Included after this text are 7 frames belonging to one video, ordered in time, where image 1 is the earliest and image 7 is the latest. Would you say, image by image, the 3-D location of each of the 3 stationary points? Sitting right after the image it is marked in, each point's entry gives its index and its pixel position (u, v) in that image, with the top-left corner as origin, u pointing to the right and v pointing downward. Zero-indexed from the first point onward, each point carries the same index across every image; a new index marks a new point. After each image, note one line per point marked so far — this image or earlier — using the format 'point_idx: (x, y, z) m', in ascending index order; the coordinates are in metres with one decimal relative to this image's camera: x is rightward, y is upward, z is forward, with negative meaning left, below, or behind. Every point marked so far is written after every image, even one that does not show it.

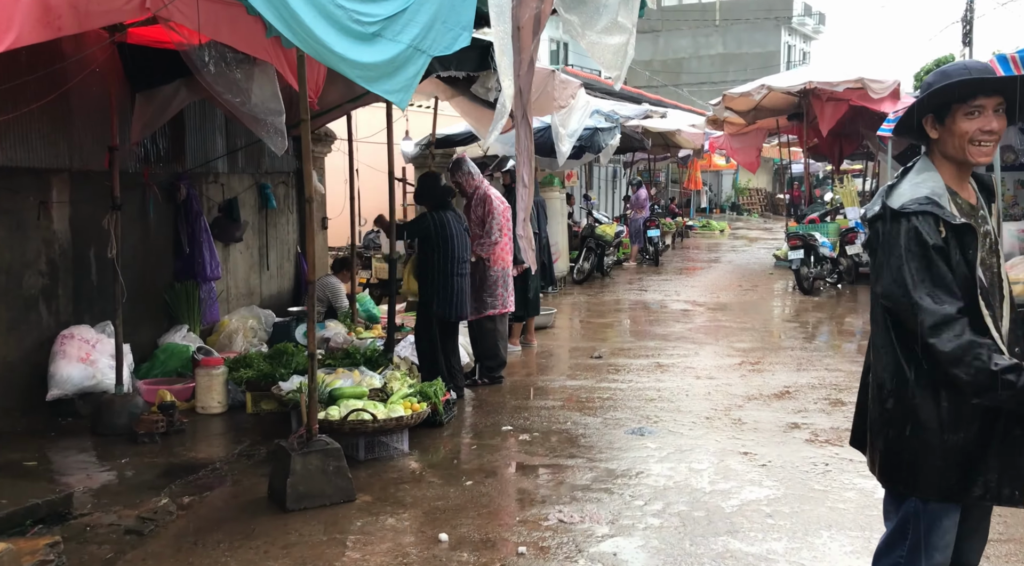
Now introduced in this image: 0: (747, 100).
0: (+3.6, +2.8, +17.0) m
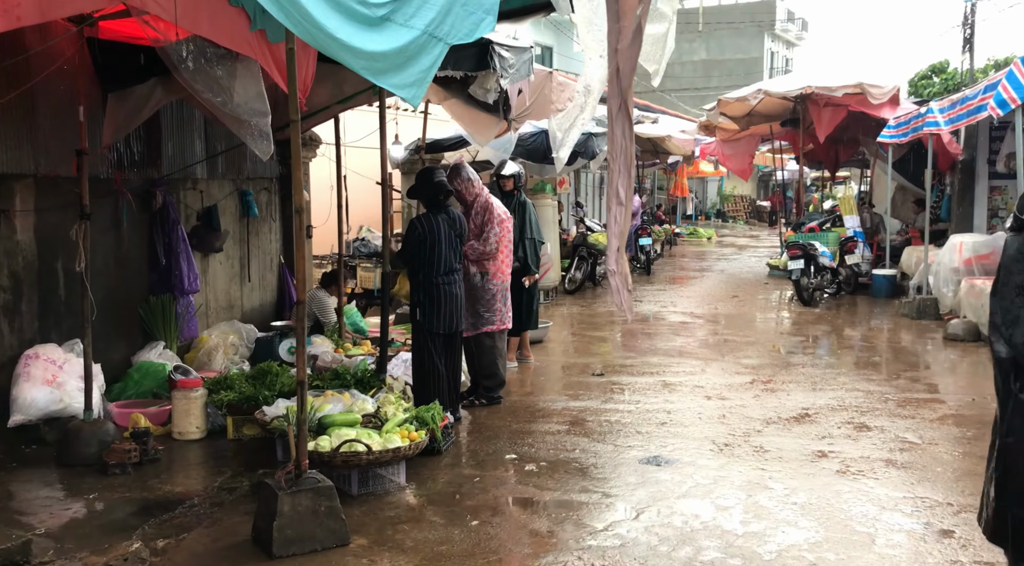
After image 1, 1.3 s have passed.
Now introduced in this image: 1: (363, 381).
0: (+3.4, +2.7, +16.6) m
1: (-0.9, -0.6, +6.9) m
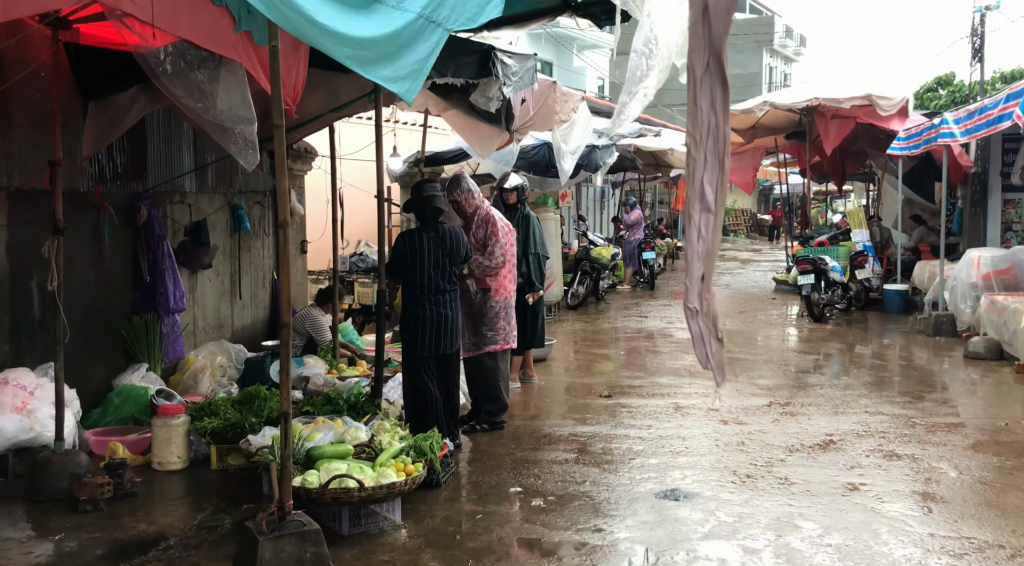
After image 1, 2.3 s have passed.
0: (+3.4, +2.4, +16.2) m
1: (-0.9, -0.7, +6.5) m
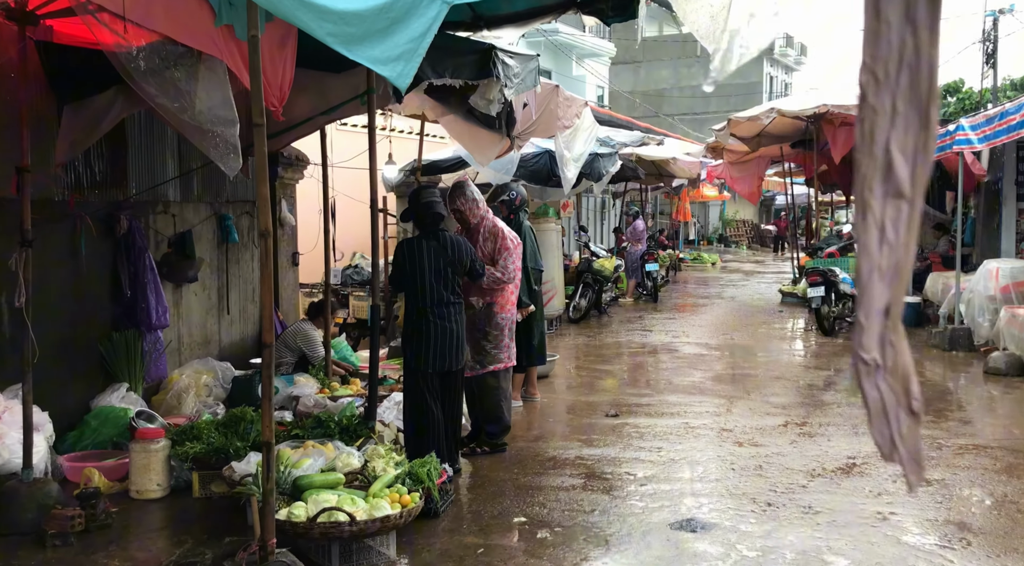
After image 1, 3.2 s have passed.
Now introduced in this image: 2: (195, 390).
0: (+3.4, +2.3, +15.8) m
1: (-0.9, -0.8, +6.0) m
2: (-2.1, -0.7, +7.3) m
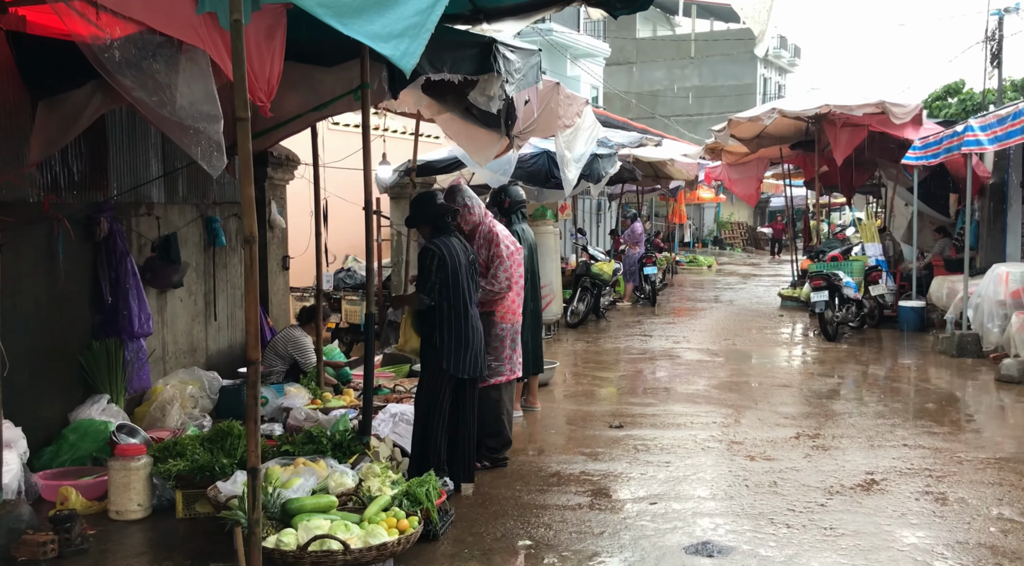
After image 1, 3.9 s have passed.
0: (+3.4, +2.2, +15.5) m
1: (-0.9, -0.8, +5.7) m
2: (-2.1, -0.7, +6.9) m
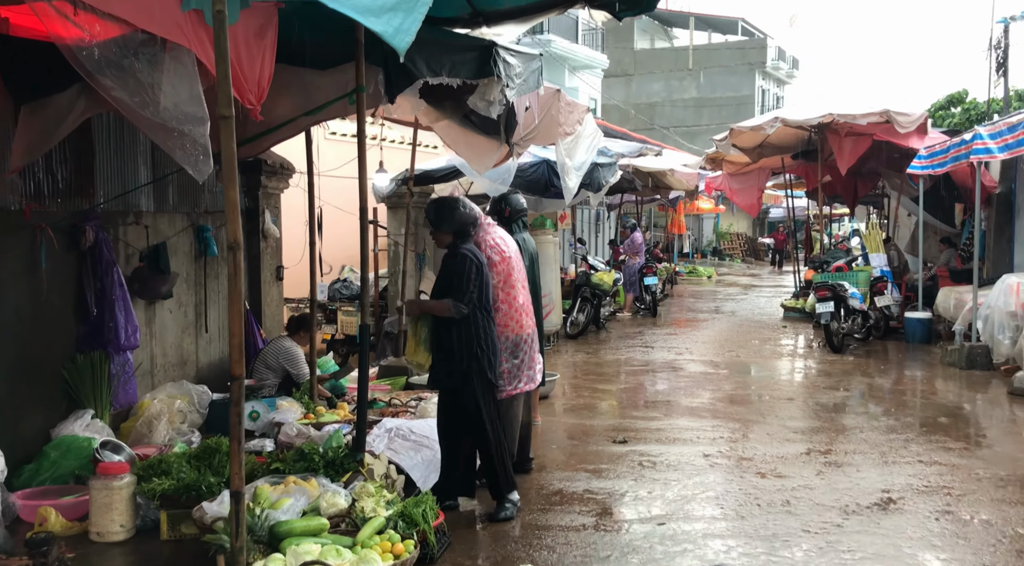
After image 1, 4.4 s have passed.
0: (+3.4, +2.1, +15.3) m
1: (-0.9, -0.9, +5.5) m
2: (-2.1, -0.8, +6.7) m
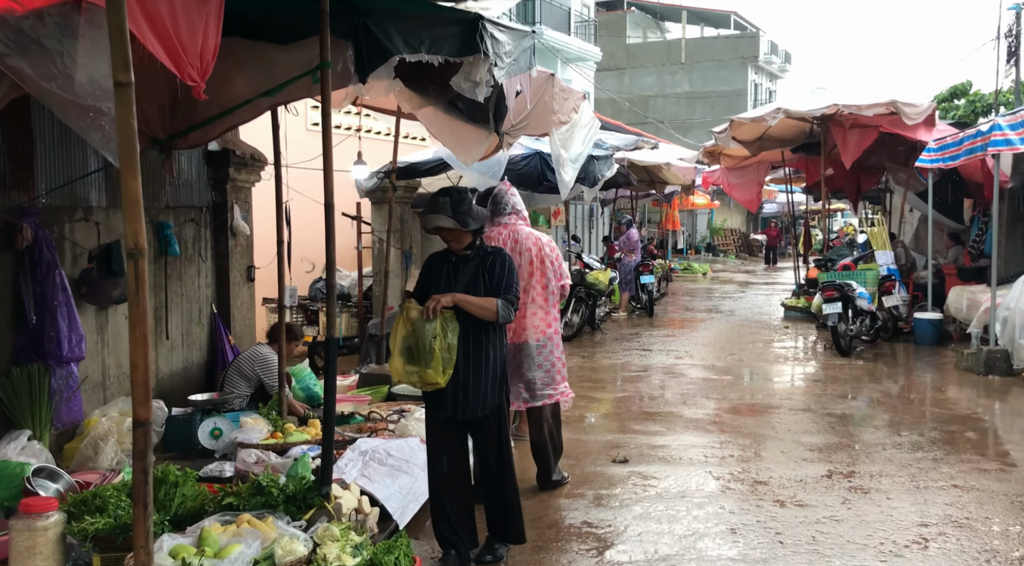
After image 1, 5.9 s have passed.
0: (+3.3, +2.1, +14.6) m
1: (-0.9, -0.9, +4.8) m
2: (-2.1, -0.8, +6.0) m
